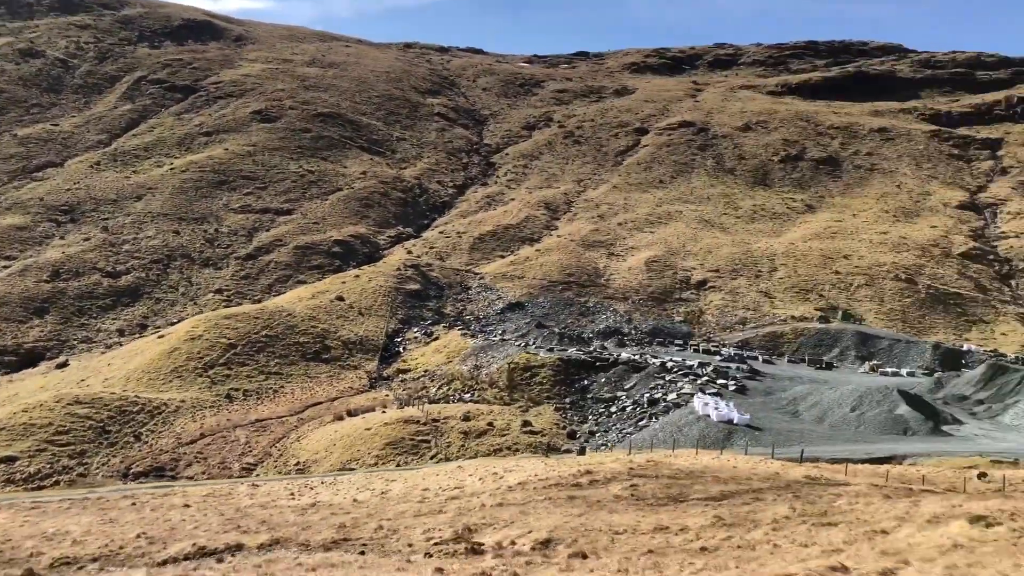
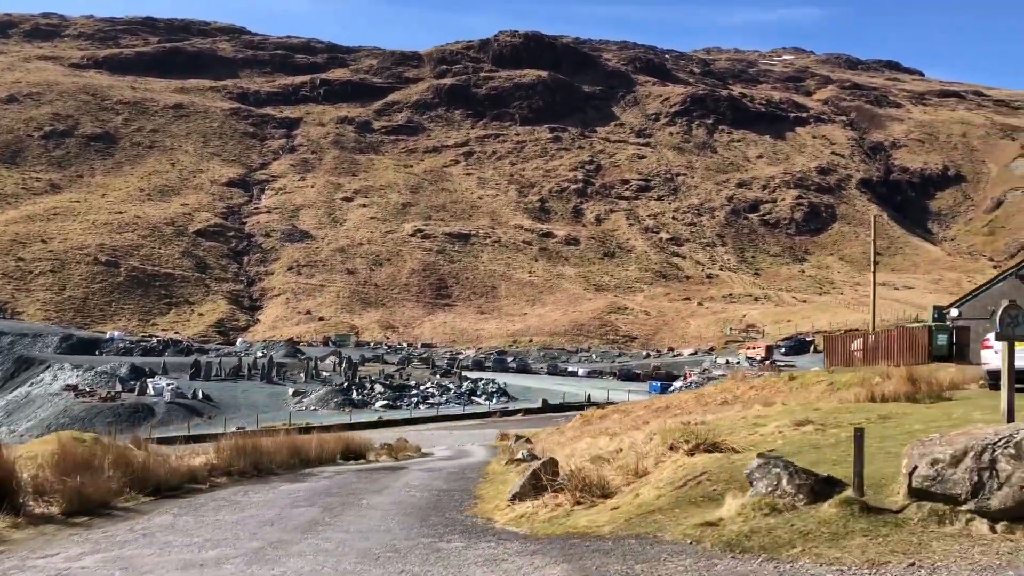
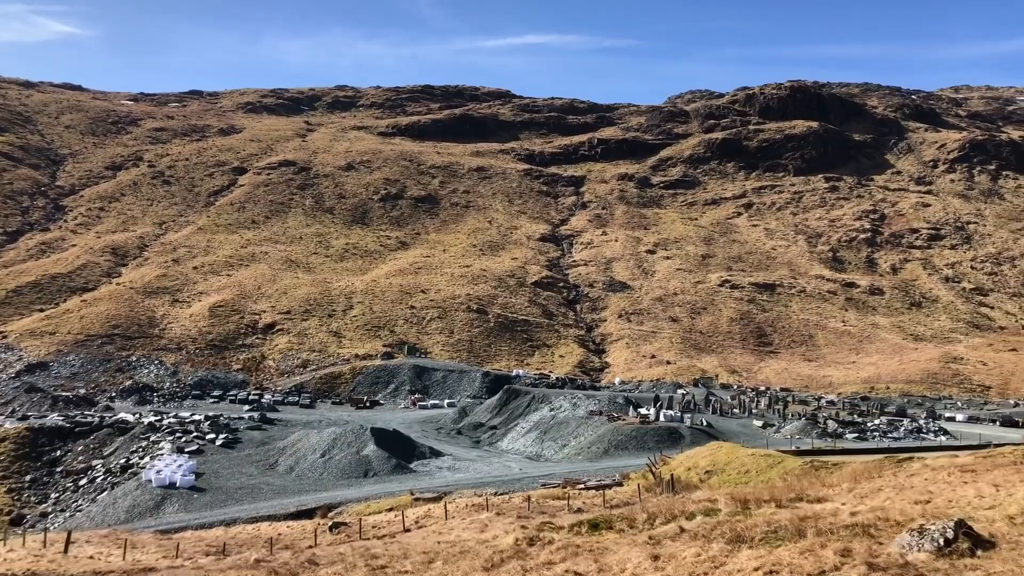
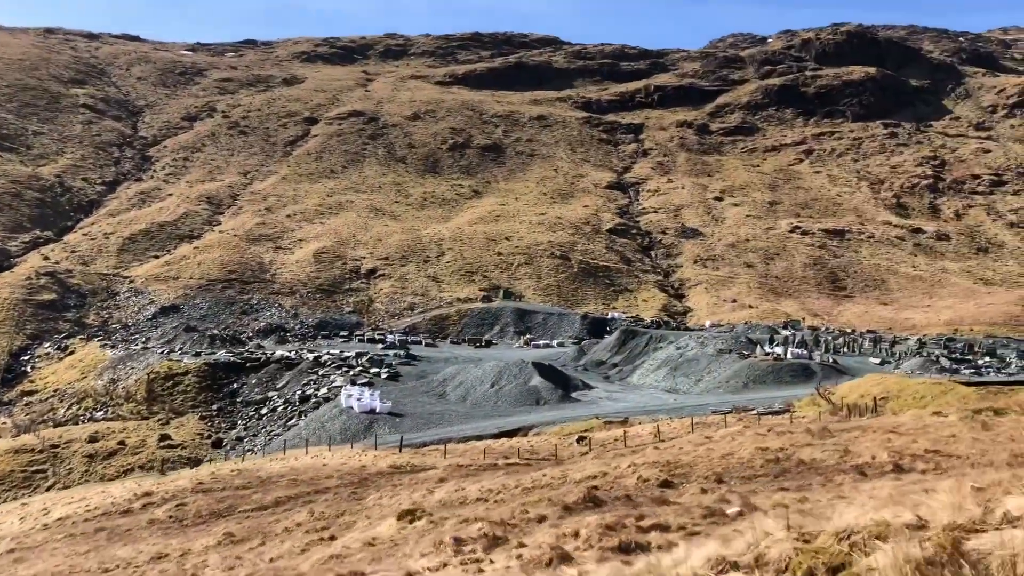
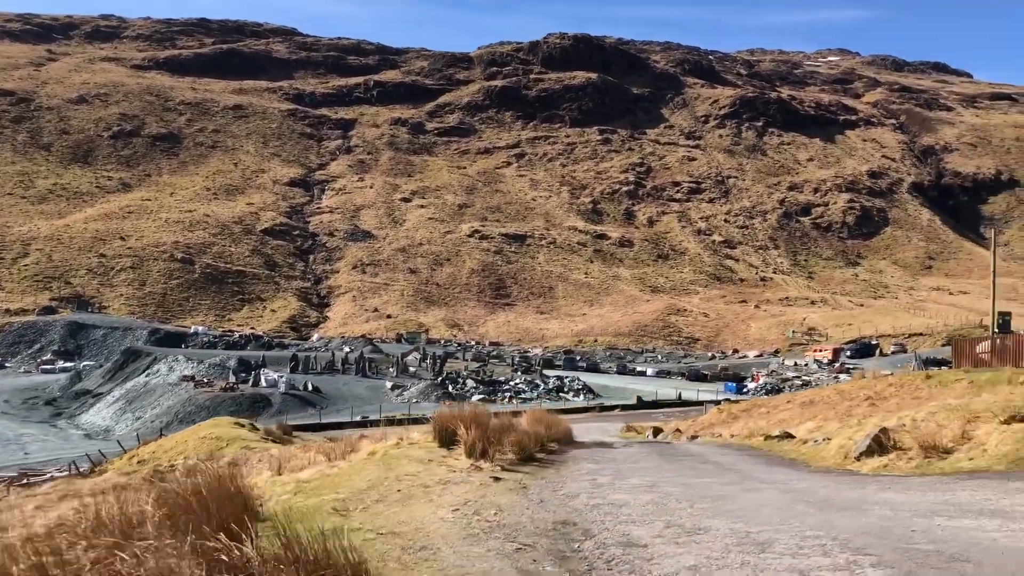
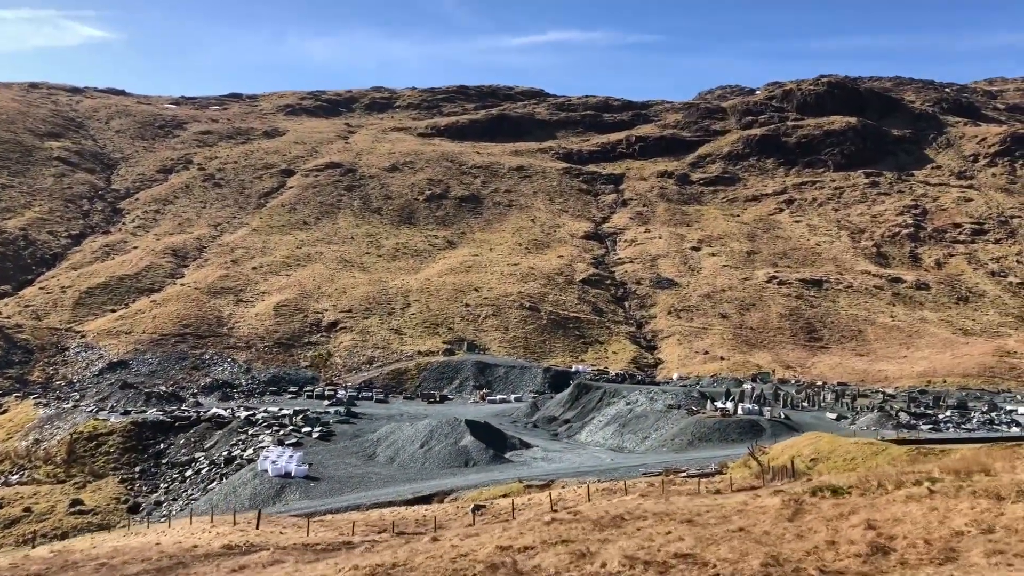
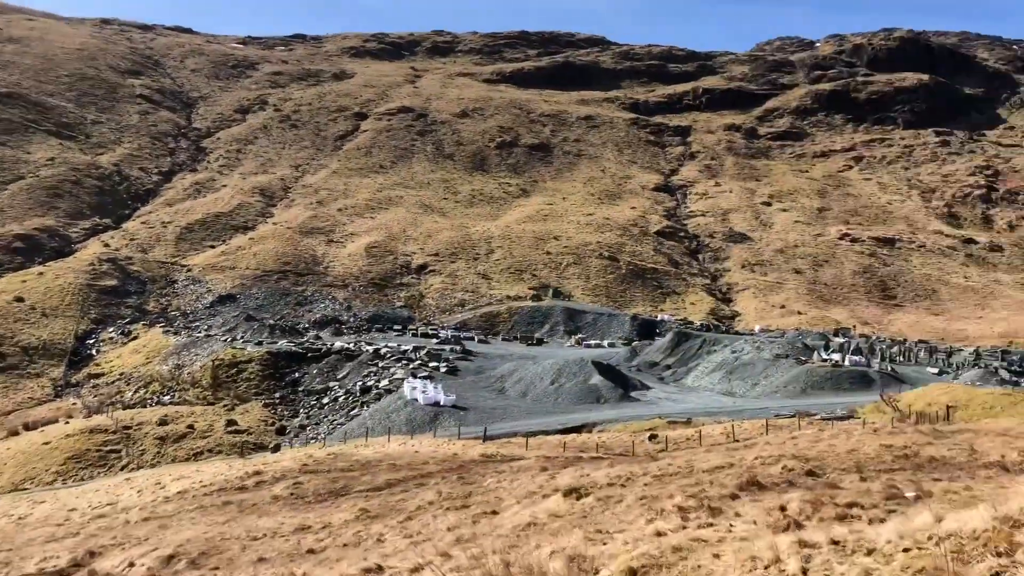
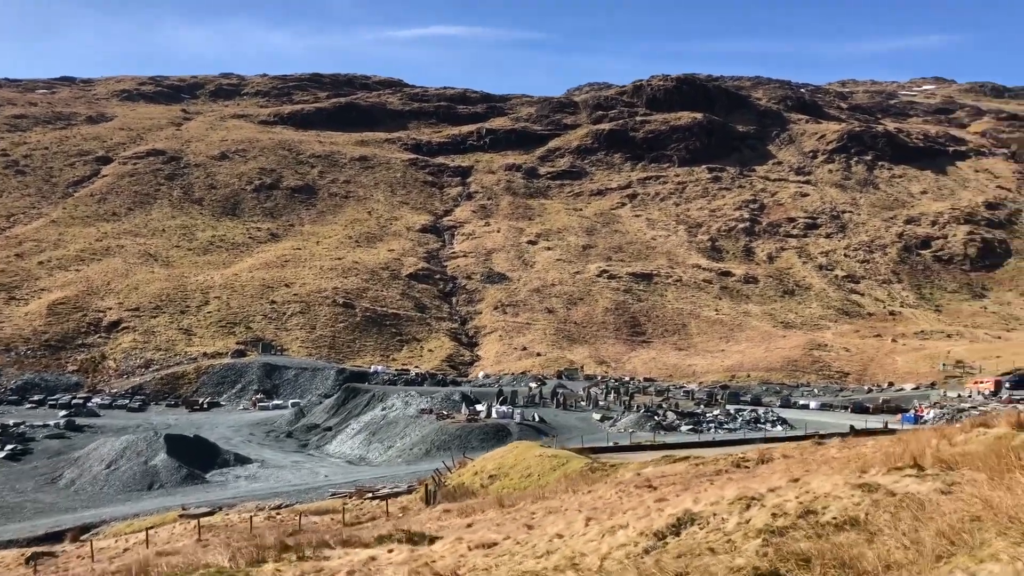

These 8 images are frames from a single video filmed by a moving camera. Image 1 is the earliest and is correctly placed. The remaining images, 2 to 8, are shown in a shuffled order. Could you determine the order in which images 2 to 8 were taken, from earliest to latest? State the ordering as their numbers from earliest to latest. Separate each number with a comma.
7, 4, 6, 3, 8, 5, 2
